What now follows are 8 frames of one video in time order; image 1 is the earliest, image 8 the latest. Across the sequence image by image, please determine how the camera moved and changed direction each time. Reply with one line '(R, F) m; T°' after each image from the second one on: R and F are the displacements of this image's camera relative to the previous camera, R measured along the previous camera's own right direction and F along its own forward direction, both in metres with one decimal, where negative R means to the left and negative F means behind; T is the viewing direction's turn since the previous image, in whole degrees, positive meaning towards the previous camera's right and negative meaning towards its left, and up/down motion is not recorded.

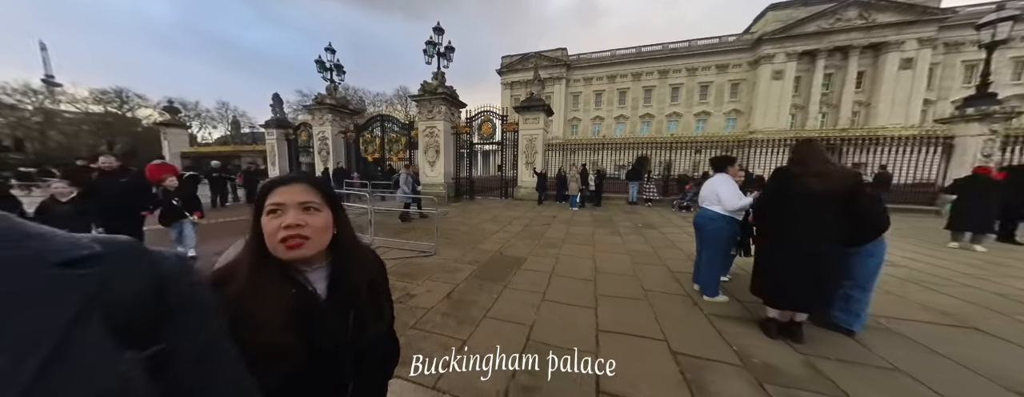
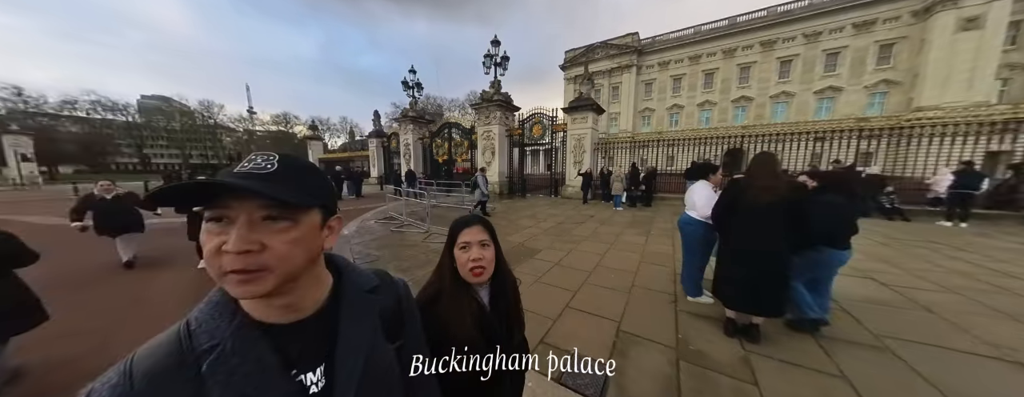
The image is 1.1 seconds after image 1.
(+1.0, -0.7) m; -15°
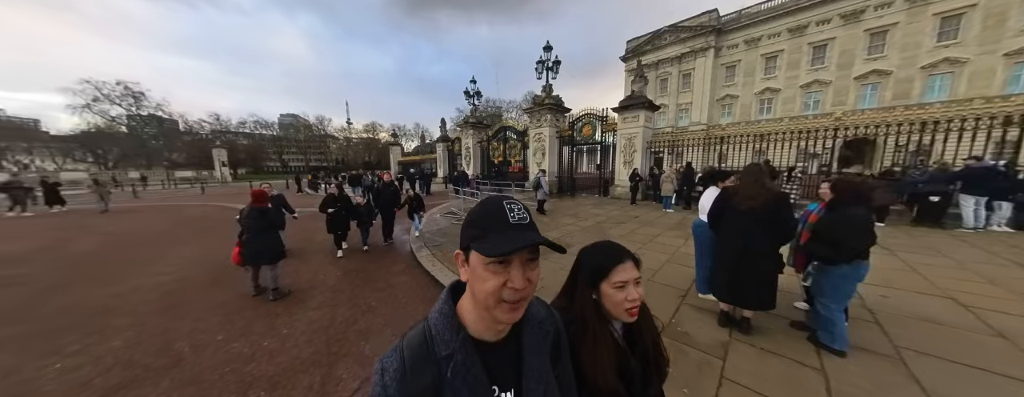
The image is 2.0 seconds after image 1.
(+0.5, -0.8) m; -13°
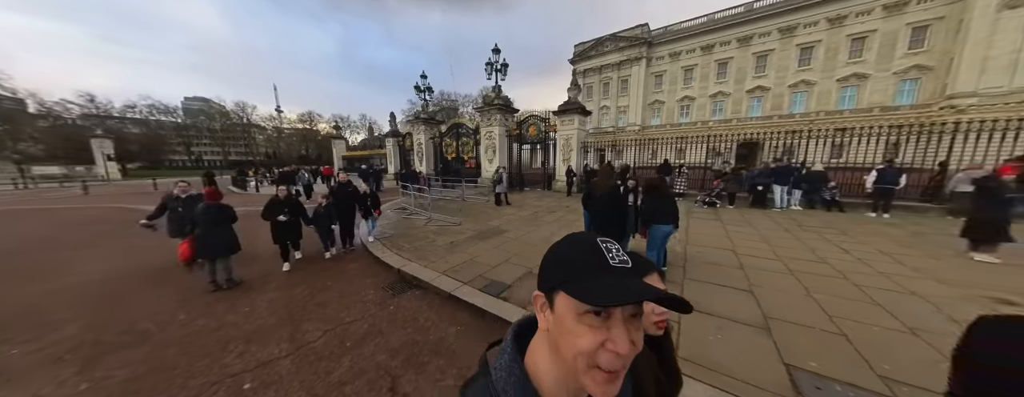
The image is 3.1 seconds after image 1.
(+0.4, -1.1) m; +10°
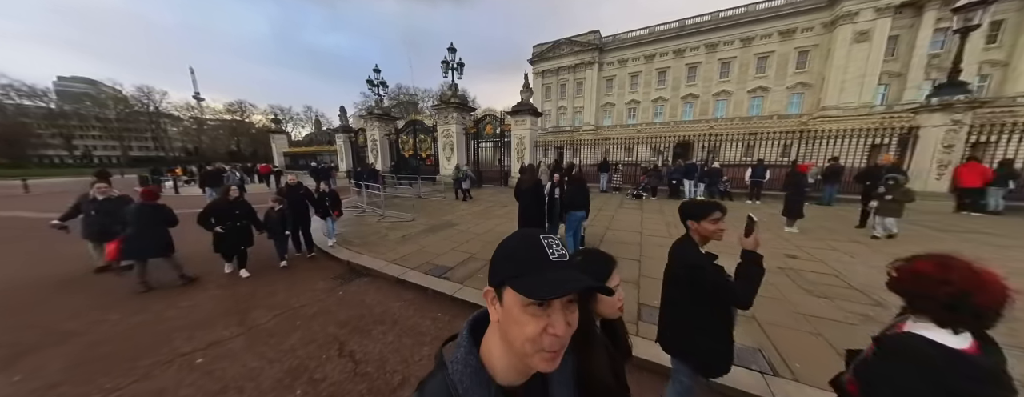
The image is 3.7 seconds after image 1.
(+0.4, -0.7) m; +8°
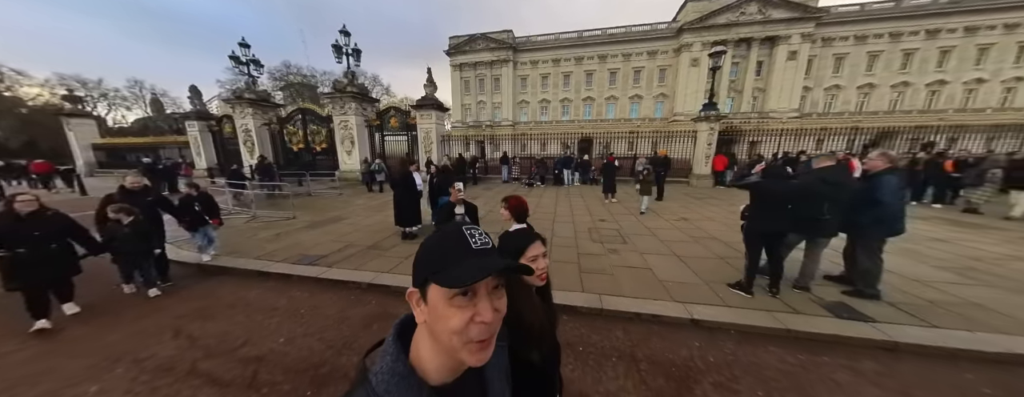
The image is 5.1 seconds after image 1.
(+1.0, -1.0) m; +16°
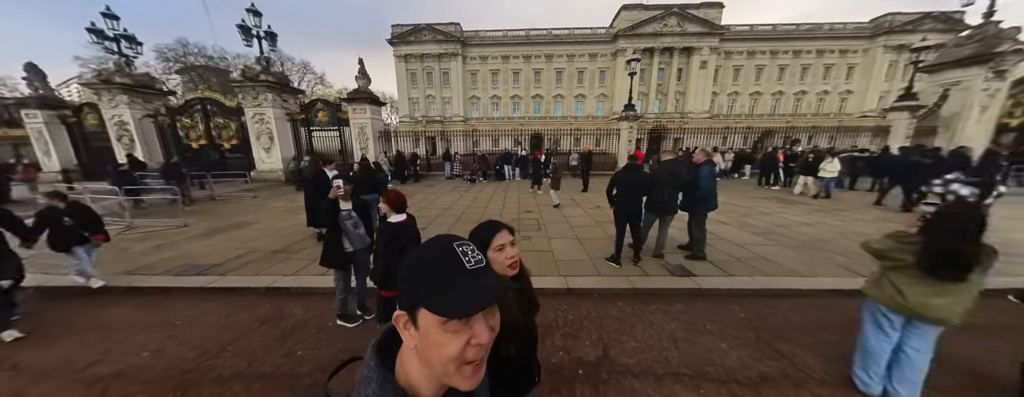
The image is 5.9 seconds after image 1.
(+0.7, -0.4) m; +10°
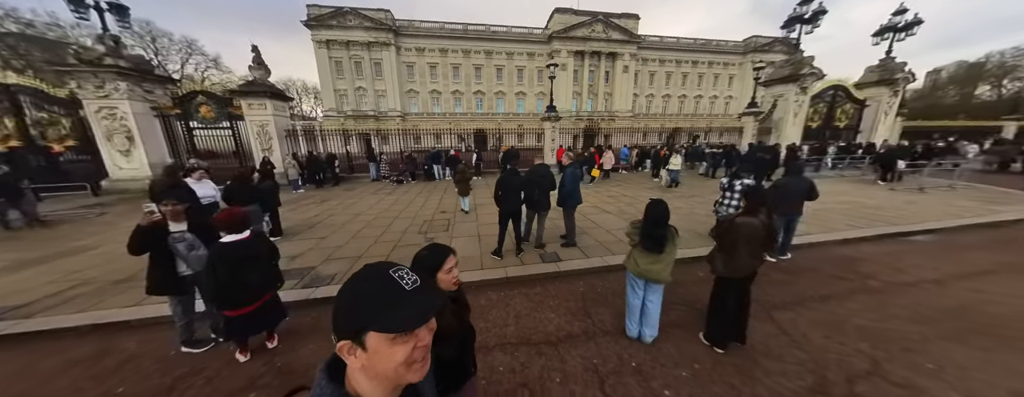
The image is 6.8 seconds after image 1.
(+0.9, -0.4) m; +11°
